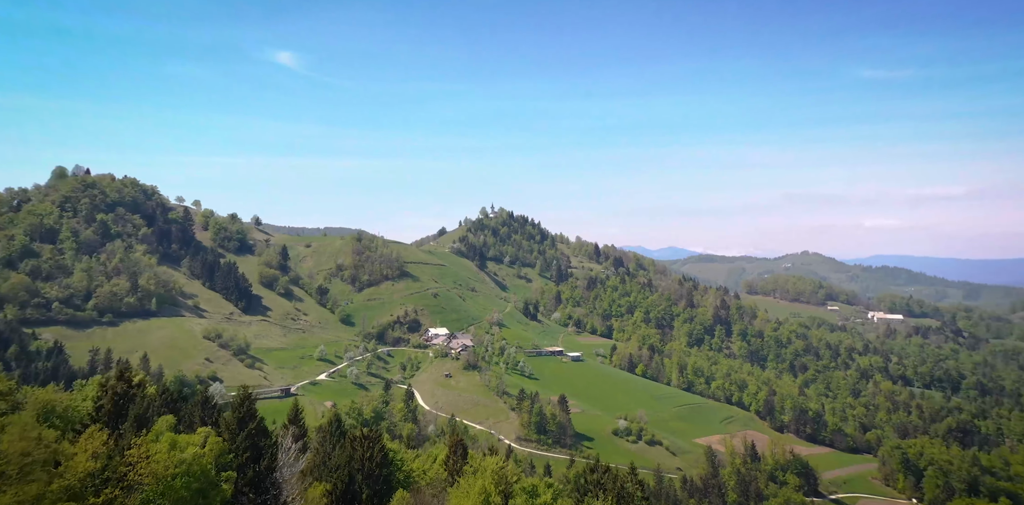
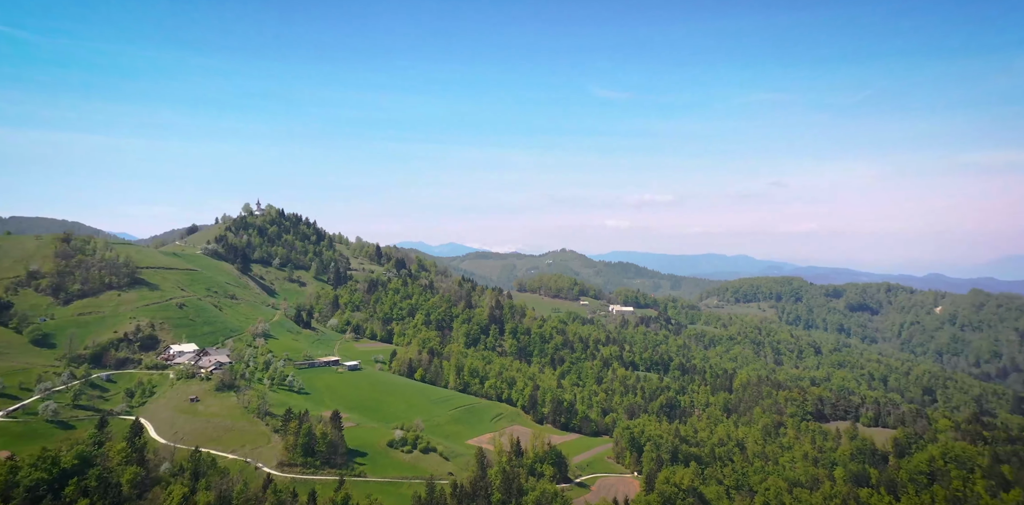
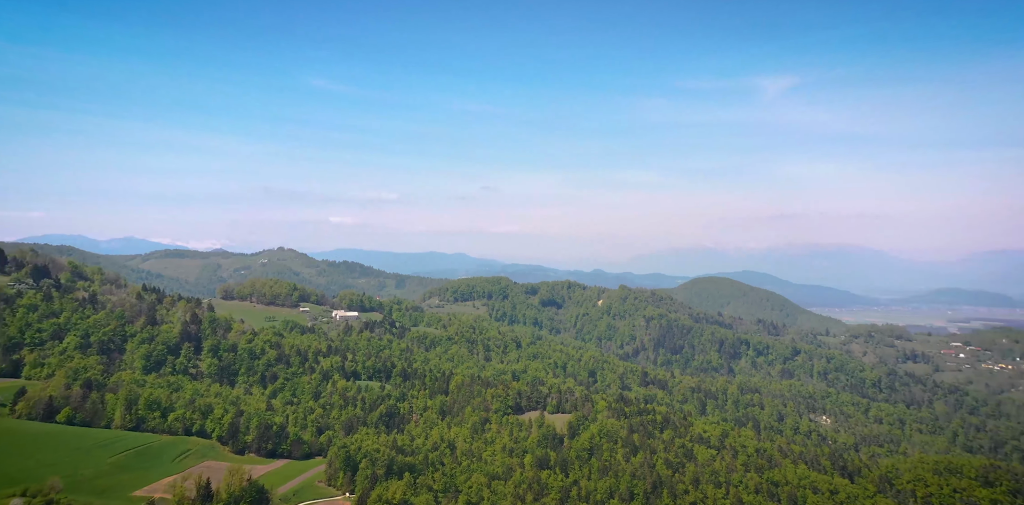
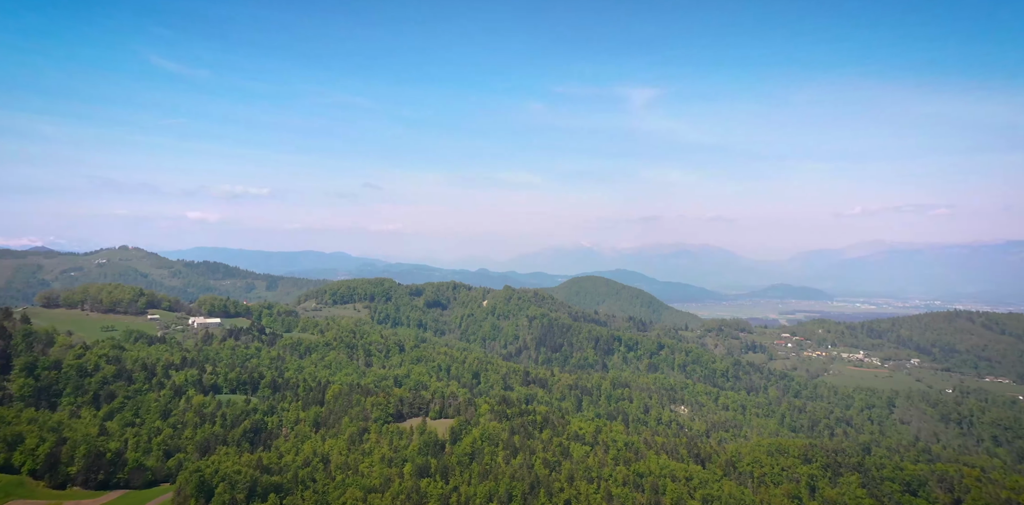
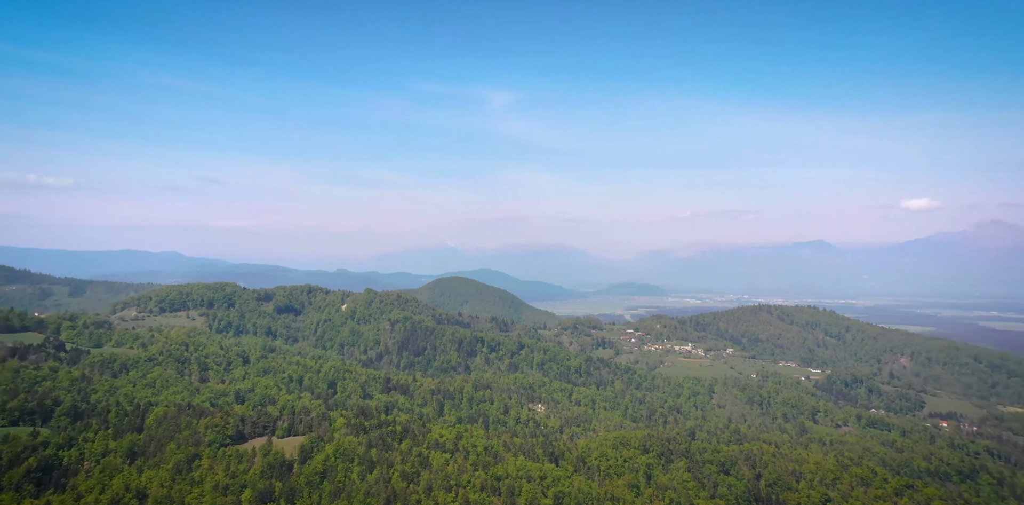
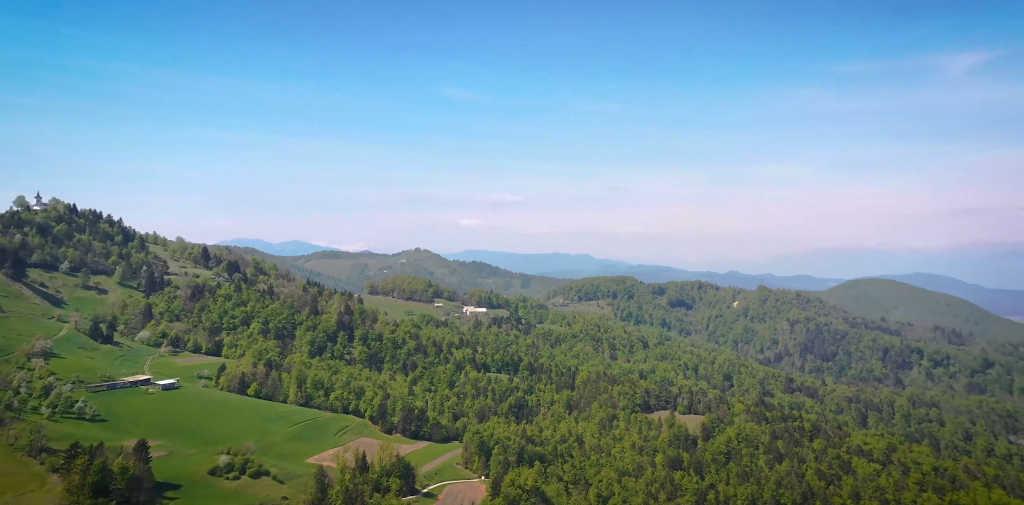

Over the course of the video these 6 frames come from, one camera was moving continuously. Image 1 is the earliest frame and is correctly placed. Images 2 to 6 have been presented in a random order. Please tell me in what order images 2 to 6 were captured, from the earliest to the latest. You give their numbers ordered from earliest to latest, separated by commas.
2, 6, 3, 4, 5
